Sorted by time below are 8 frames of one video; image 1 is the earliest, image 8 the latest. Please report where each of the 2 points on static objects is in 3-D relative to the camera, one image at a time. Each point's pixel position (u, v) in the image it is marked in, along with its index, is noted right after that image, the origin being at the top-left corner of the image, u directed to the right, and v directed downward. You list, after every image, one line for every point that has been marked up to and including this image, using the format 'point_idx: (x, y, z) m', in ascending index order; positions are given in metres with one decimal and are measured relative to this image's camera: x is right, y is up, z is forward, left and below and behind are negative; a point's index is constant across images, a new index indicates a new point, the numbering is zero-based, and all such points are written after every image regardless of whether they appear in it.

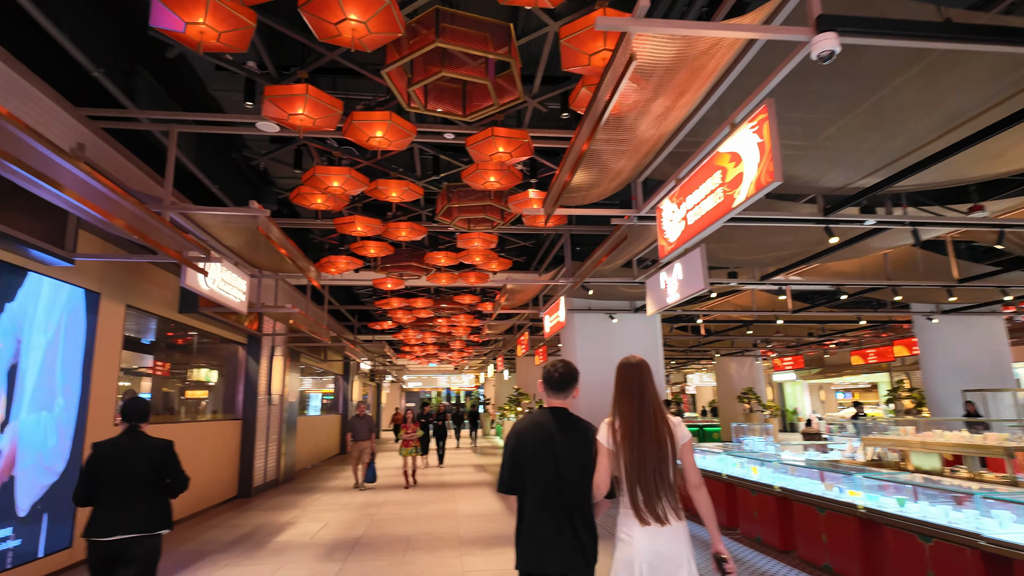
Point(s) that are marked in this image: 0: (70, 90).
0: (-3.8, +1.7, +5.0) m
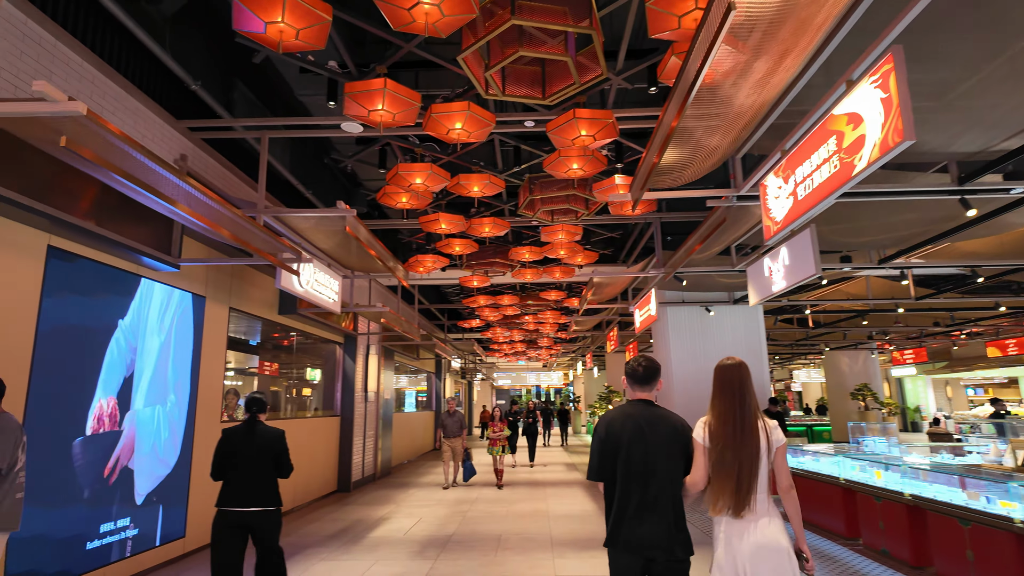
0: (-3.1, +1.7, +5.3) m
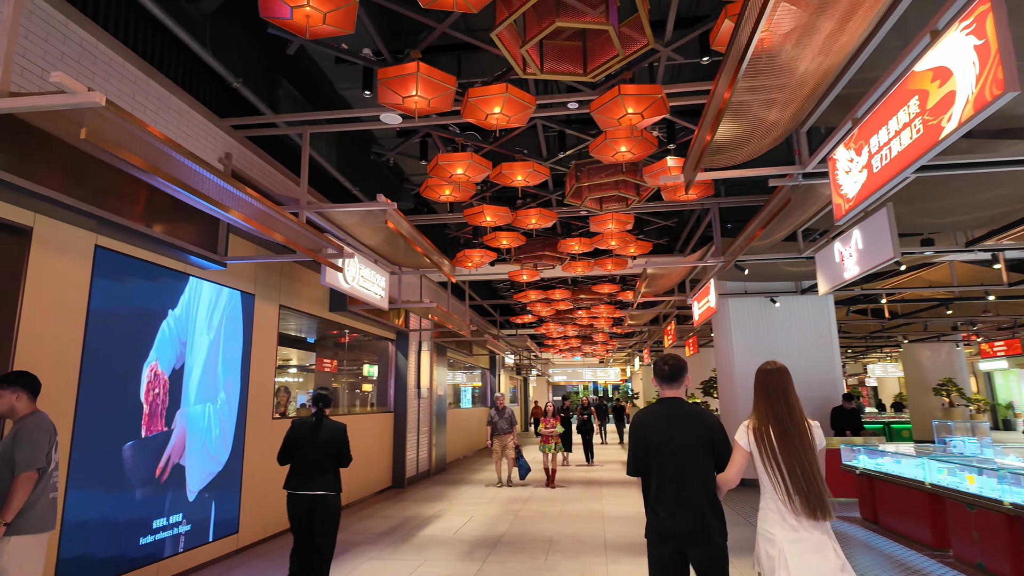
0: (-2.7, +1.7, +5.3) m
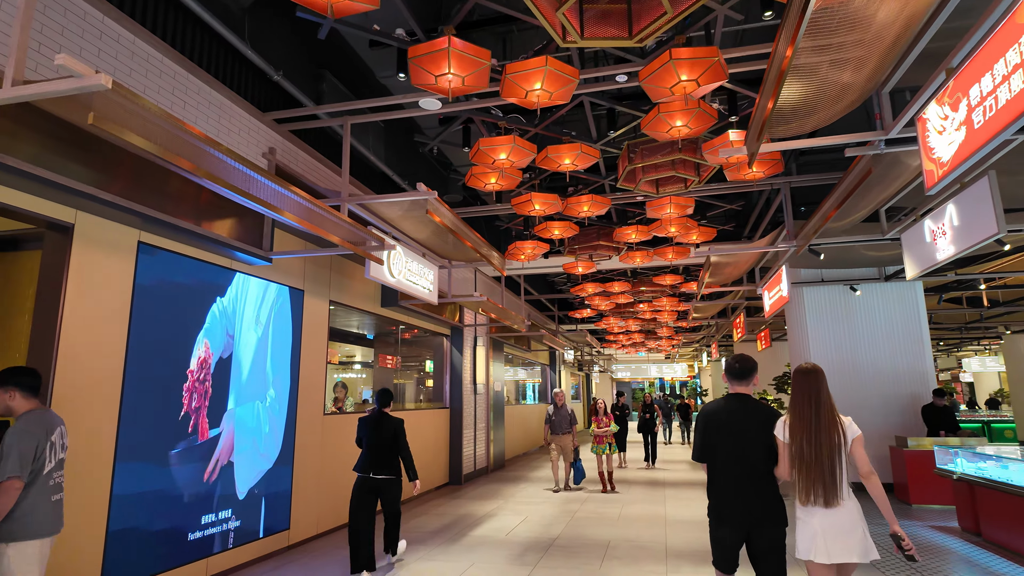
0: (-2.3, +1.7, +5.3) m
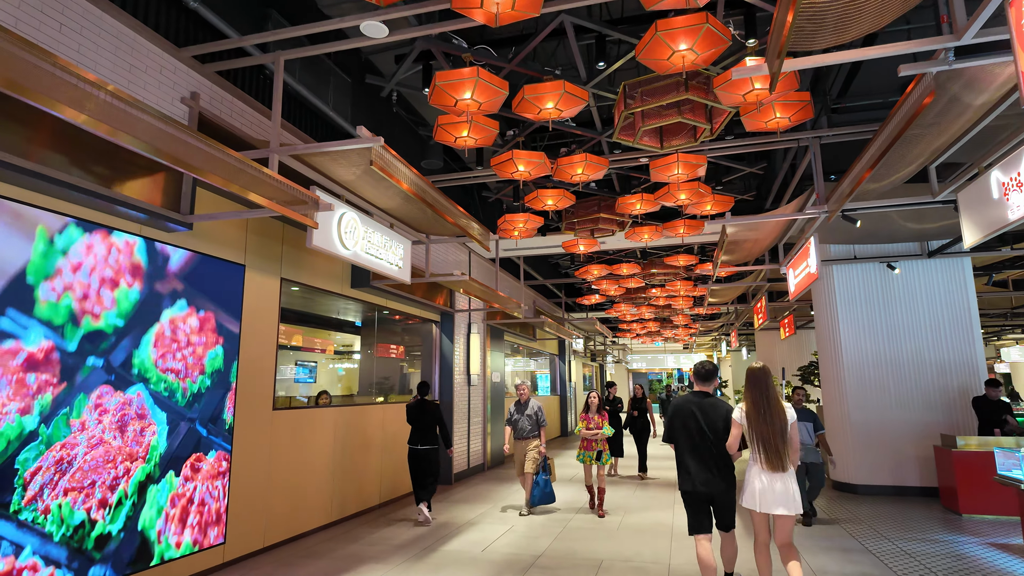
0: (-2.5, +1.9, +4.4) m
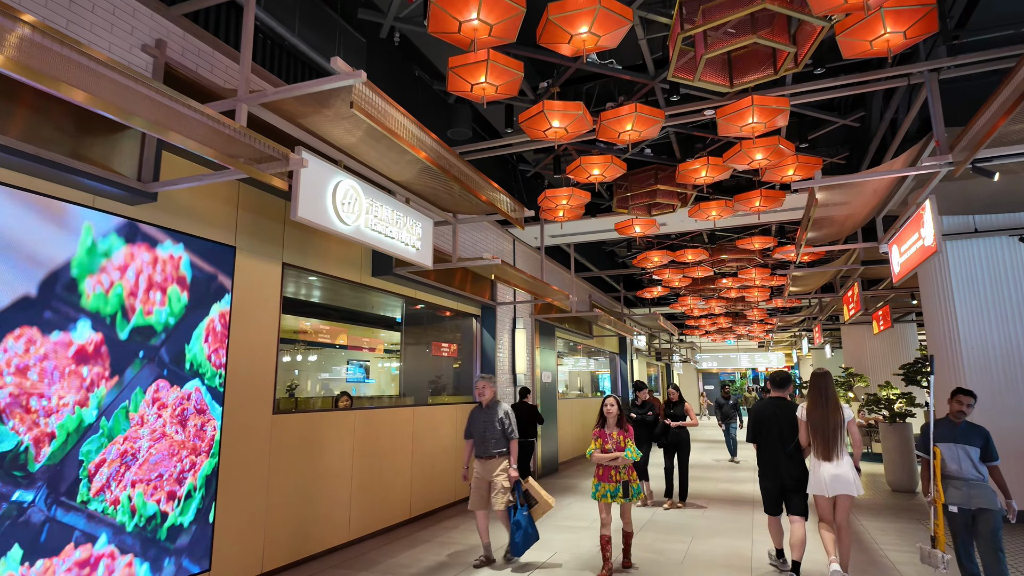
0: (-2.4, +2.0, +3.8) m
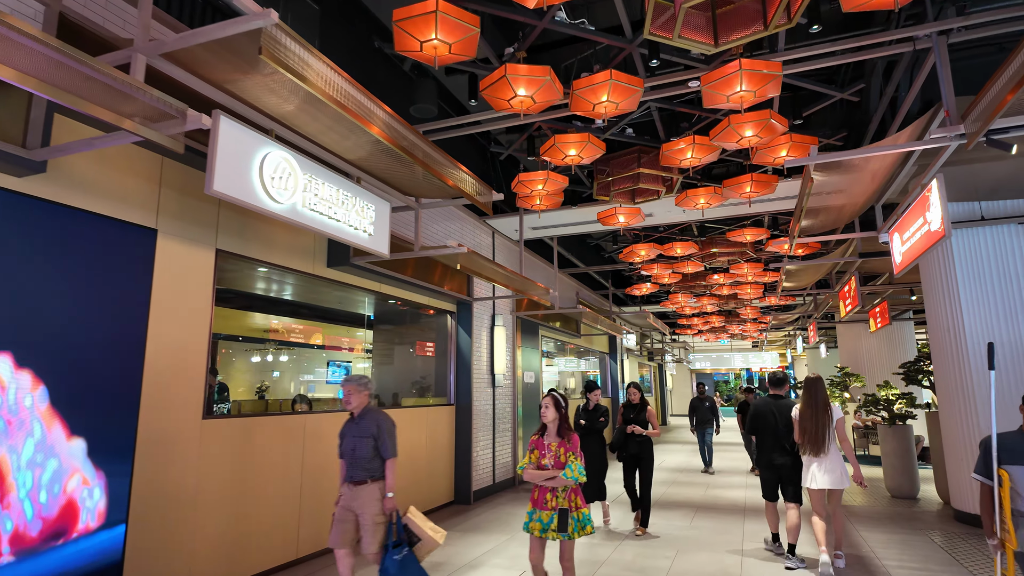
0: (-2.7, +2.1, +3.2) m
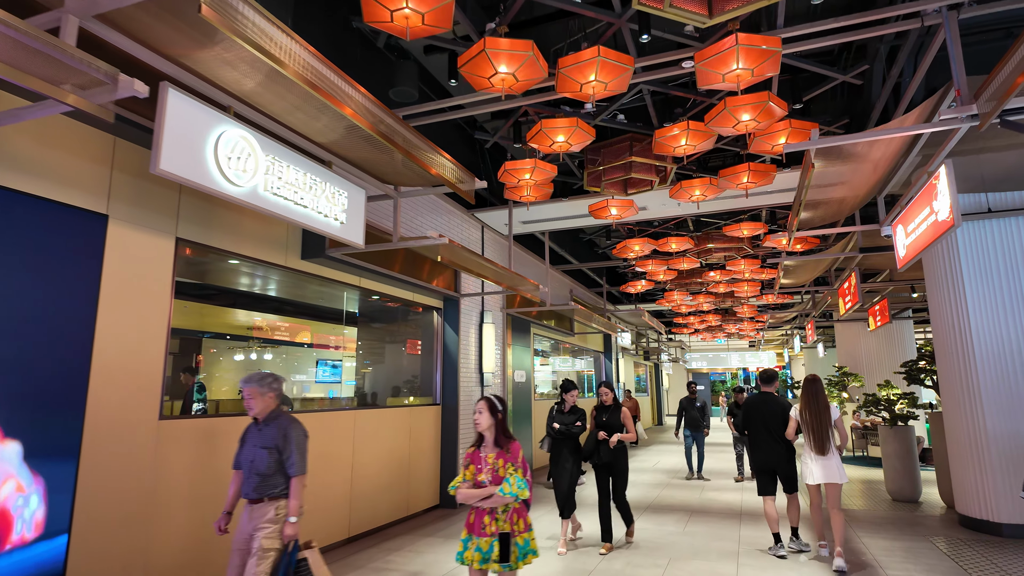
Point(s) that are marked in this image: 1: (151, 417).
0: (-2.8, +2.2, +3.0) m
1: (-2.4, -0.8, +3.9) m
